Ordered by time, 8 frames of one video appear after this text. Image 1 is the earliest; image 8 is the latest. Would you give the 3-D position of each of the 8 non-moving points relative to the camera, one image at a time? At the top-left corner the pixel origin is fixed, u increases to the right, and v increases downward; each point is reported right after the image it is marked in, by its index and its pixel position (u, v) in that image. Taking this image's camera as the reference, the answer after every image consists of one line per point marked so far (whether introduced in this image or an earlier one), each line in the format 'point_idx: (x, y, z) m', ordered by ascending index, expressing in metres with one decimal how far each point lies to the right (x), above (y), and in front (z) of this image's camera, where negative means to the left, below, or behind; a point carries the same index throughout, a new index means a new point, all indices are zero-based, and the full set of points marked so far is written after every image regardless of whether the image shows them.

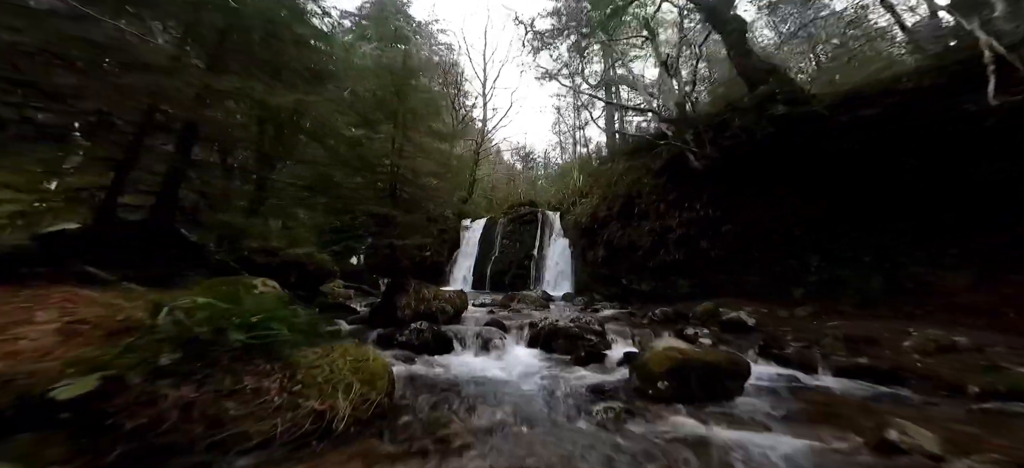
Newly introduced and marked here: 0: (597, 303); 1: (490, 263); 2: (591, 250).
0: (+2.8, -2.2, +10.4) m
1: (-1.1, -1.6, +18.0) m
2: (+3.0, -0.6, +11.8) m
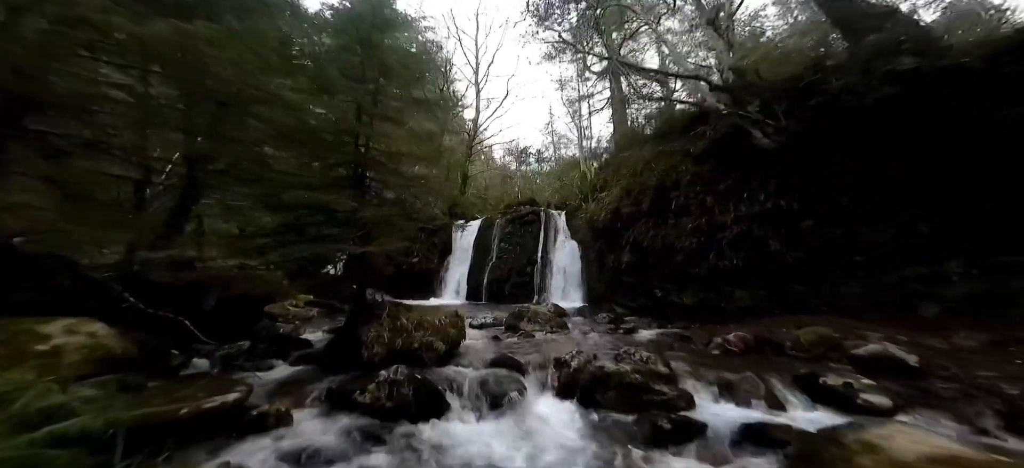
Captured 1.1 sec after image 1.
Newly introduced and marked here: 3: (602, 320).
0: (+3.0, -2.2, +8.3) m
1: (-1.2, -1.7, +15.8) m
2: (+3.1, -0.6, +9.8) m
3: (+2.5, -2.3, +8.7) m
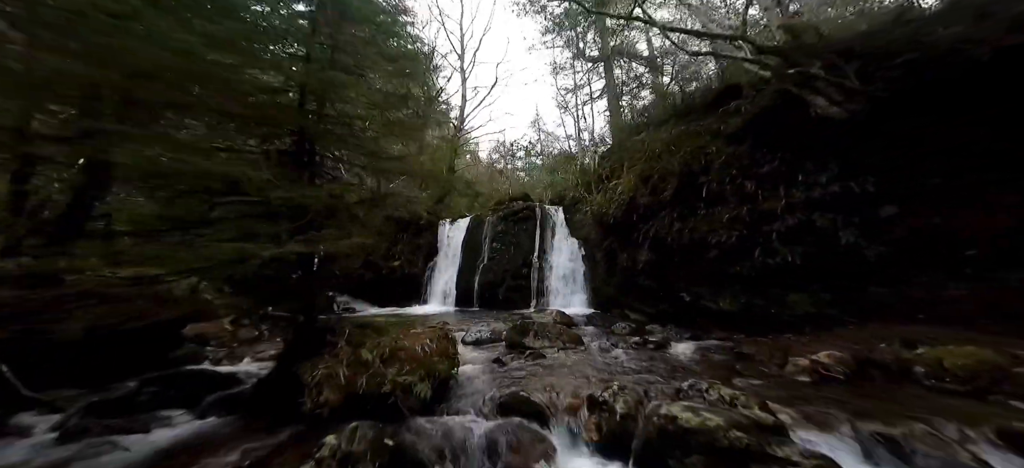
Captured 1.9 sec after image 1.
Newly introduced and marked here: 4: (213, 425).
0: (+3.0, -2.1, +7.0) m
1: (-1.5, -1.7, +14.3) m
2: (+3.0, -0.5, +8.4) m
3: (+2.5, -2.1, +7.3) m
4: (-2.9, -1.9, +3.2) m
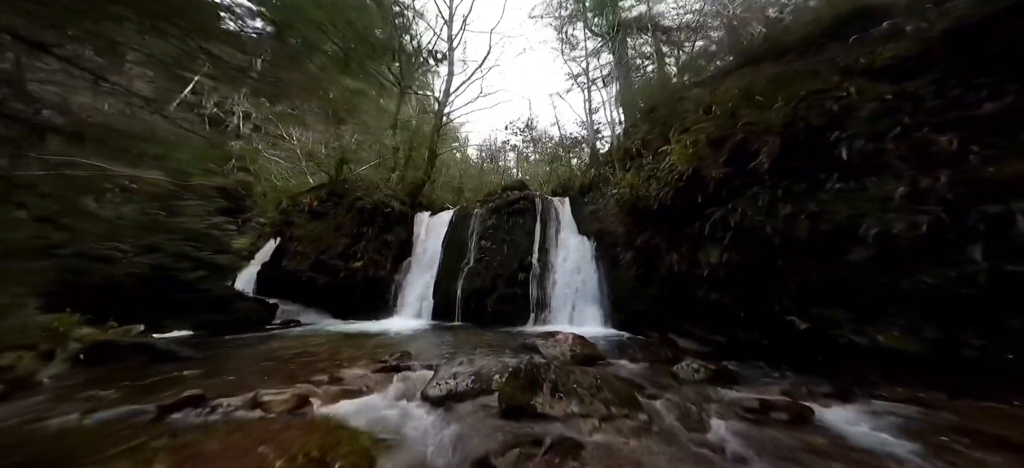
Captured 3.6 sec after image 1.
0: (+3.0, -1.9, +4.1) m
1: (-1.8, -1.5, +11.3) m
2: (+3.0, -0.3, +5.6) m
3: (+2.4, -1.9, +4.5) m
4: (-2.8, -1.4, +0.1) m
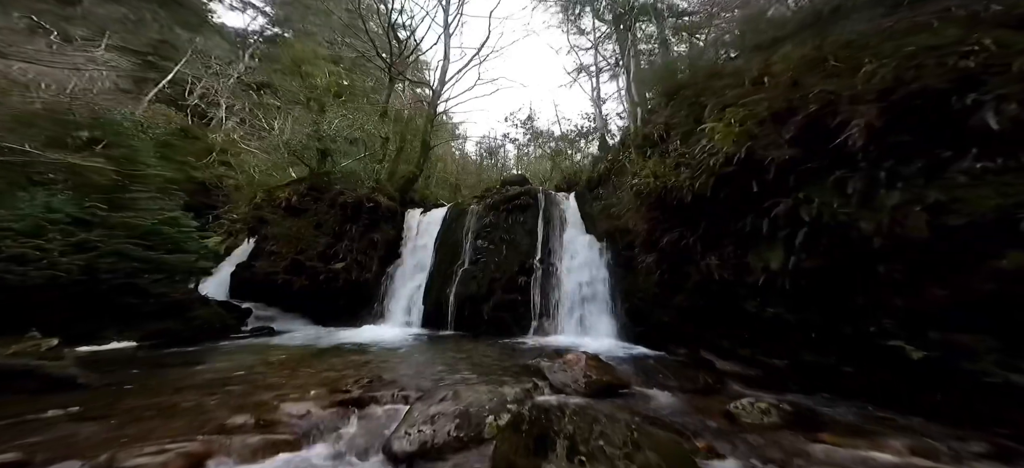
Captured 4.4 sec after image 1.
0: (+3.0, -1.8, +3.0) m
1: (-1.8, -1.5, +10.1) m
2: (+3.0, -0.3, +4.5) m
3: (+2.4, -1.9, +3.3) m
4: (-2.8, -1.3, -1.1) m
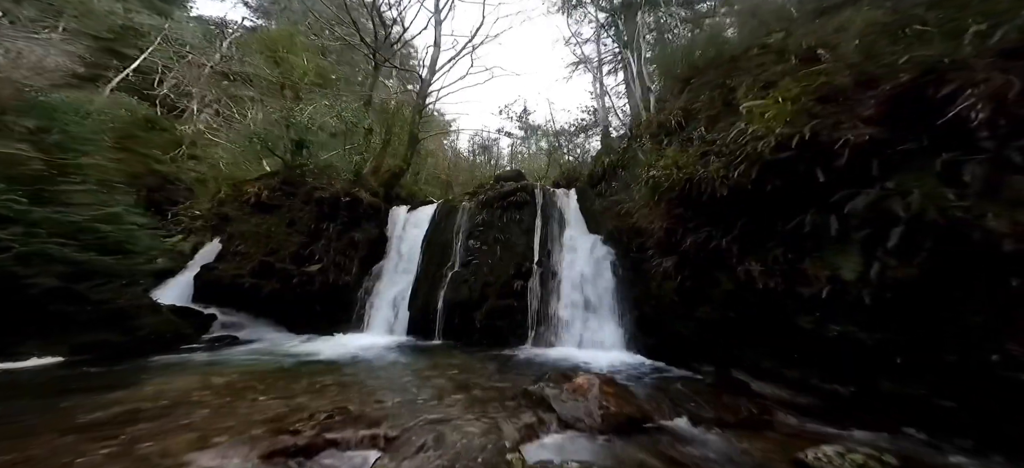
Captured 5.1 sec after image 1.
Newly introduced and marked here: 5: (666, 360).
0: (+3.0, -1.8, +2.2) m
1: (-2.0, -1.5, +9.1) m
2: (+3.0, -0.3, +3.7) m
3: (+2.5, -1.9, +2.5) m
4: (-2.6, -1.3, -2.0) m
5: (+2.8, -2.3, +5.9) m
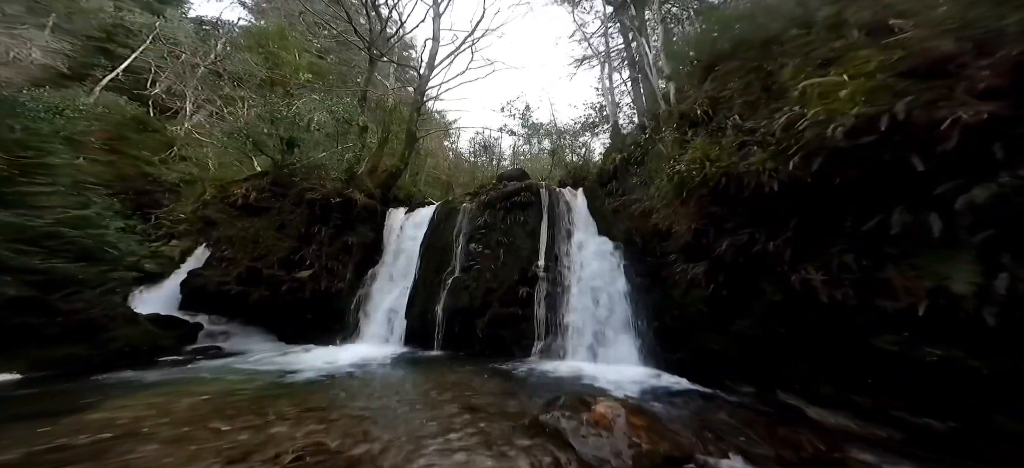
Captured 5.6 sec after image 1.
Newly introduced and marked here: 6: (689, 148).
0: (+3.1, -1.8, +1.5) m
1: (-1.9, -1.6, +8.5) m
2: (+3.1, -0.3, +3.0) m
3: (+2.6, -1.9, +1.8) m
4: (-2.5, -1.3, -2.7) m
5: (+2.9, -2.3, +5.3) m
6: (+2.7, +1.3, +5.0) m
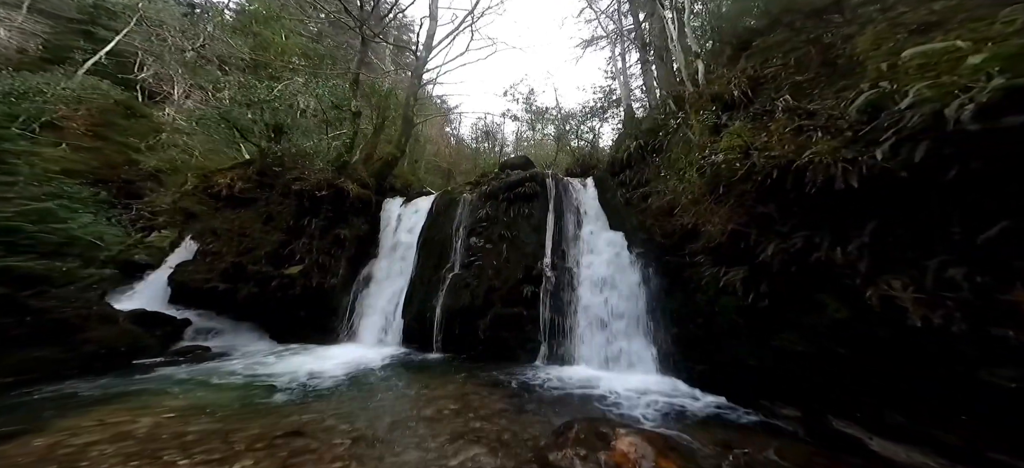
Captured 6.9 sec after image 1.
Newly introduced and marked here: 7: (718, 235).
0: (+3.2, -2.0, +0.9) m
1: (-1.8, -1.4, +7.9) m
2: (+3.2, -0.4, +2.4) m
3: (+2.7, -2.0, +1.2) m
4: (-2.5, -1.6, -3.3) m
5: (+3.0, -2.3, +4.7) m
6: (+2.8, +1.3, +4.3) m
7: (+2.6, 0.0, +4.1) m
